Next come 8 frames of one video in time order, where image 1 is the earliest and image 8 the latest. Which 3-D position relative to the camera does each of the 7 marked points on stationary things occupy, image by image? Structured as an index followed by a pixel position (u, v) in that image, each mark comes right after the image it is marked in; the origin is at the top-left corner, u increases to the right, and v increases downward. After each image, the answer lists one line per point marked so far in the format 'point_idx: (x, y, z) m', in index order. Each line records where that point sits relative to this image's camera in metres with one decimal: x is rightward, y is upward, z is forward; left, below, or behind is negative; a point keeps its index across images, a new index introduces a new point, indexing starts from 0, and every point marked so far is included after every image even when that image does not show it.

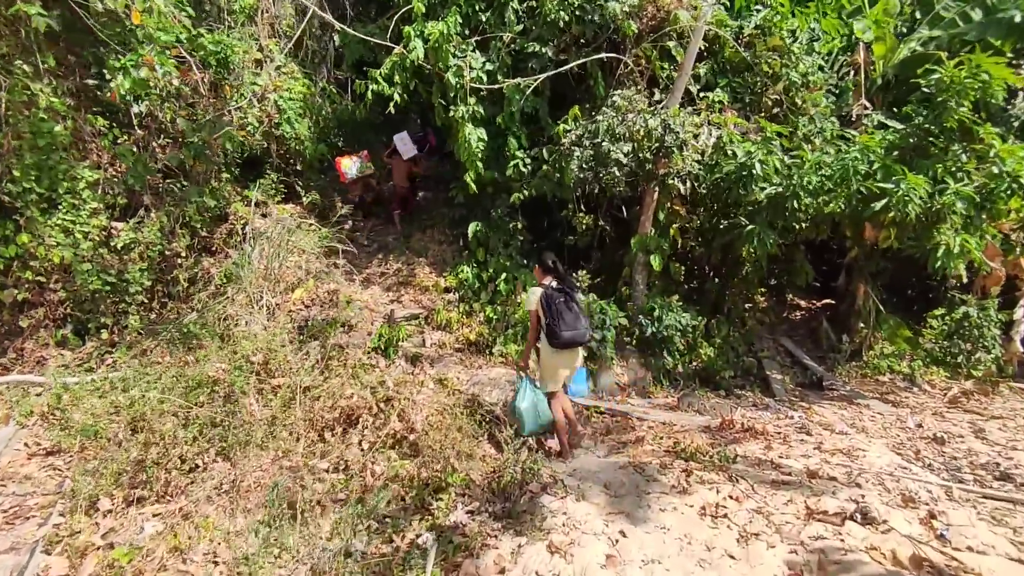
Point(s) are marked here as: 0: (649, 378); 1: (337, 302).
0: (+1.8, -1.2, +7.3) m
1: (-2.3, -0.2, +7.1) m
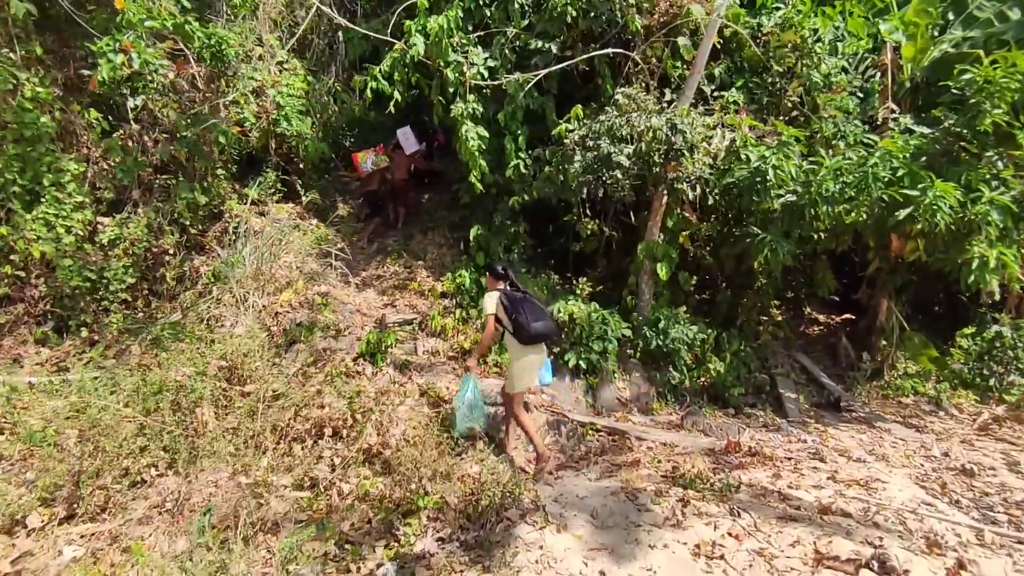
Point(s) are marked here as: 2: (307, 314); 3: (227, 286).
0: (+1.8, -1.3, +6.9) m
1: (-2.3, -0.2, +6.8) m
2: (-2.5, -0.3, +6.6) m
3: (-3.5, 0.0, +6.7) m
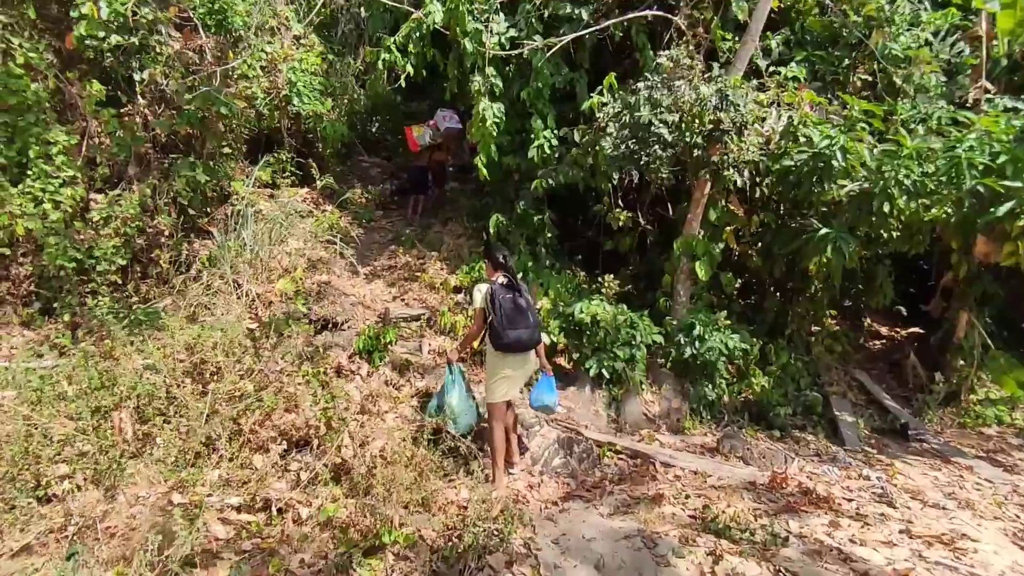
0: (+1.9, -1.4, +6.1) m
1: (-2.1, -0.1, +6.2) m
2: (-2.3, -0.2, +6.0) m
3: (-3.3, +0.2, +6.2) m
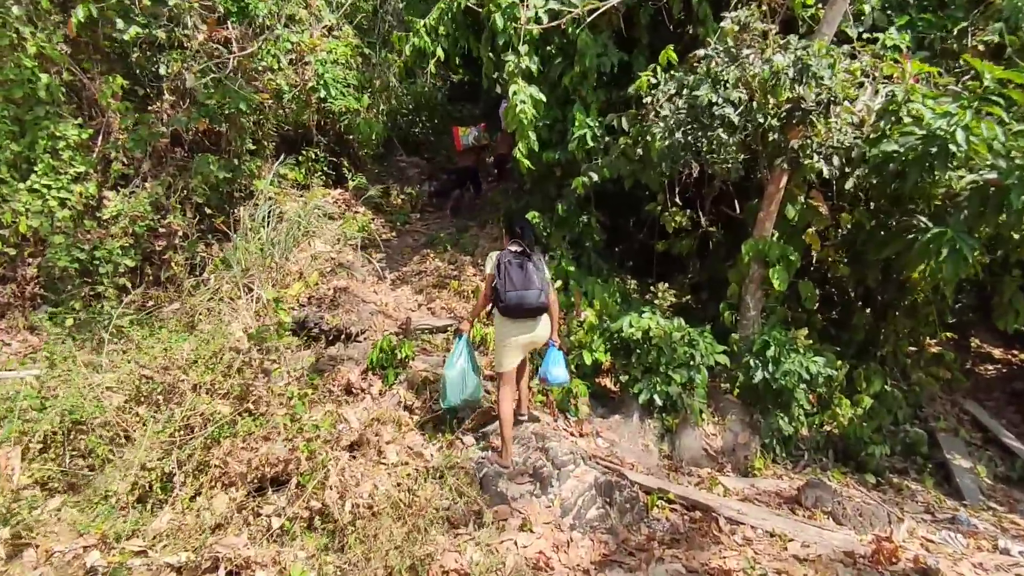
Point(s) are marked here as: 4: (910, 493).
0: (+2.2, -1.5, +5.1) m
1: (-1.7, -0.2, +5.6) m
2: (-1.9, -0.2, +5.4) m
3: (-2.9, +0.1, +5.7) m
4: (+3.6, -1.9, +5.0) m
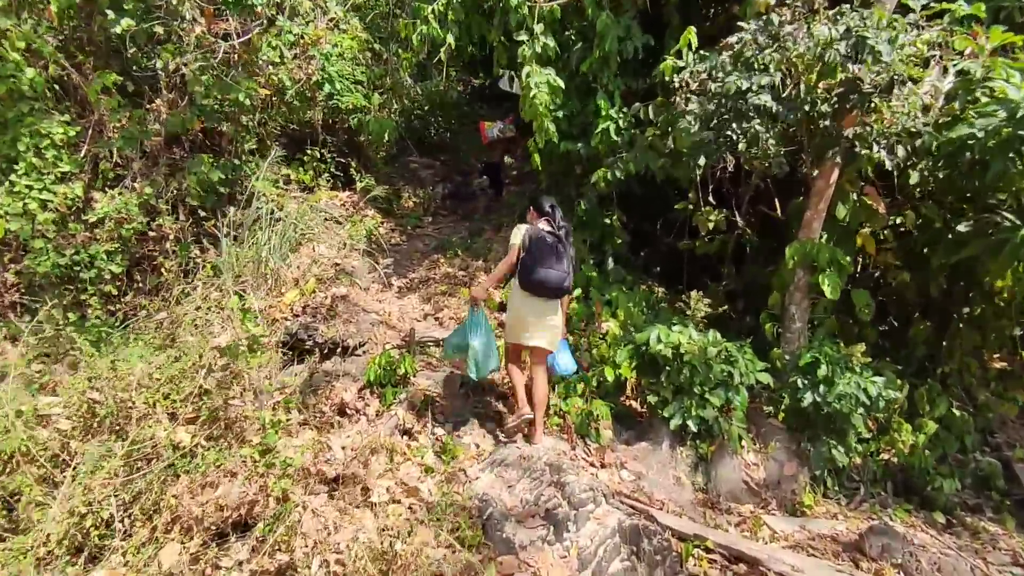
0: (+2.3, -1.5, +4.4) m
1: (-1.6, -0.2, +5.1) m
2: (-1.8, -0.3, +5.0) m
3: (-2.8, 0.0, +5.3) m
4: (+3.7, -1.9, +4.3) m
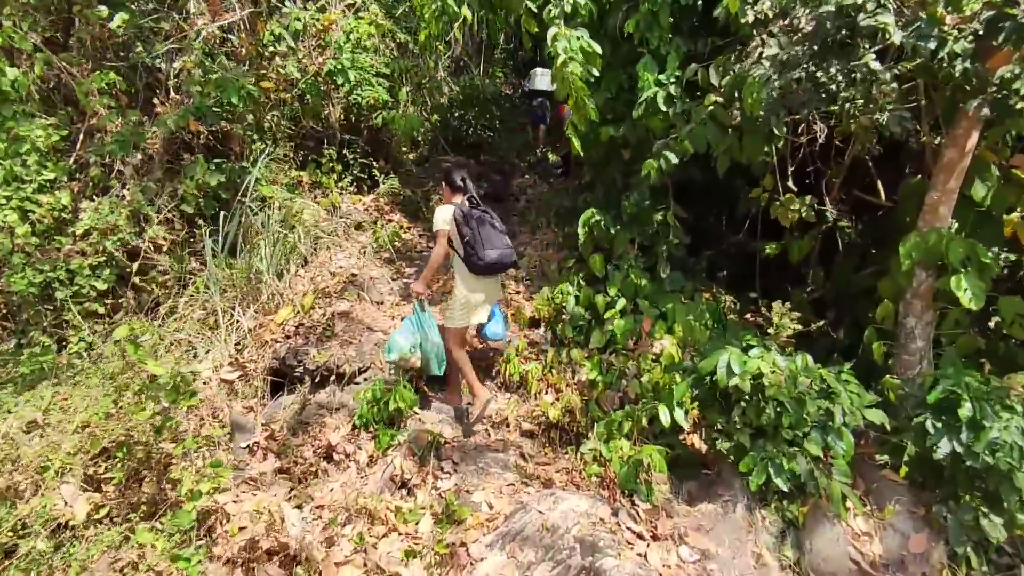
0: (+2.5, -1.6, +3.2) m
1: (-1.4, -0.4, +4.4) m
2: (-1.6, -0.4, +4.2) m
3: (-2.5, -0.1, +4.7) m
4: (+3.8, -2.0, +2.9) m
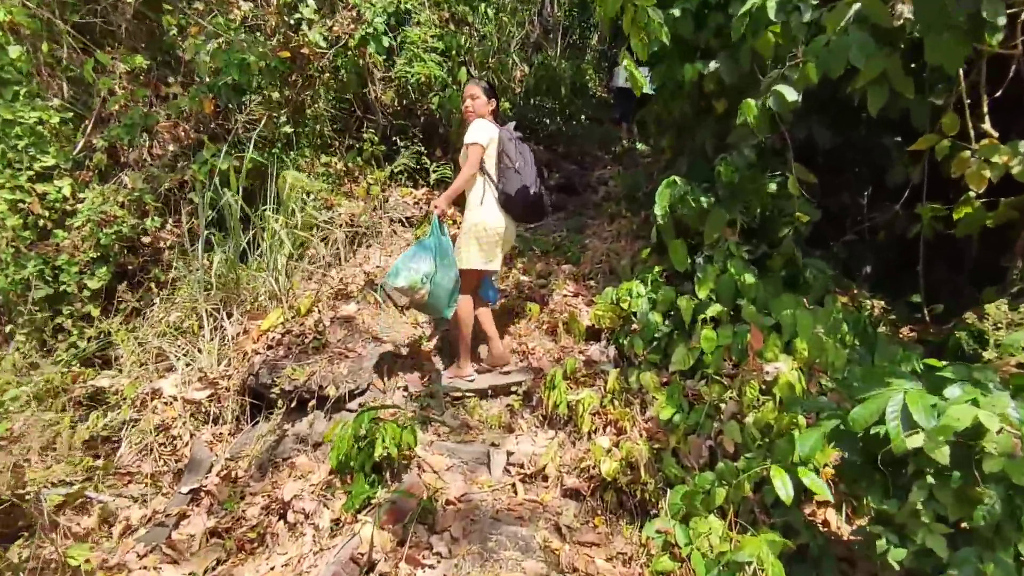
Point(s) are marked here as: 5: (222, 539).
0: (+2.5, -1.5, +1.6) m
1: (-1.1, -0.3, +3.4) m
2: (-1.3, -0.4, +3.3) m
3: (-2.2, -0.1, +3.9) m
4: (+3.8, -1.9, +1.0) m
5: (-1.4, -1.2, +2.6) m
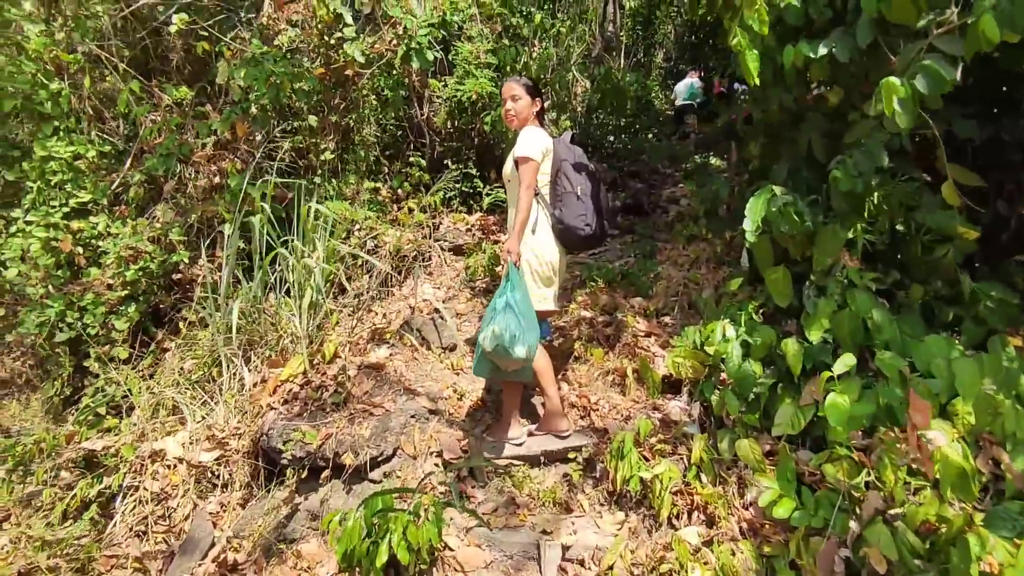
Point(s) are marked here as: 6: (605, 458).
0: (+2.5, -1.6, +0.6) m
1: (-0.8, -0.6, +2.9) m
2: (-1.1, -0.6, +2.9) m
3: (-1.8, -0.4, +3.5) m
4: (+3.8, -2.0, -0.1) m
5: (-1.2, -1.4, +2.1) m
6: (+0.4, -0.8, +2.6) m
